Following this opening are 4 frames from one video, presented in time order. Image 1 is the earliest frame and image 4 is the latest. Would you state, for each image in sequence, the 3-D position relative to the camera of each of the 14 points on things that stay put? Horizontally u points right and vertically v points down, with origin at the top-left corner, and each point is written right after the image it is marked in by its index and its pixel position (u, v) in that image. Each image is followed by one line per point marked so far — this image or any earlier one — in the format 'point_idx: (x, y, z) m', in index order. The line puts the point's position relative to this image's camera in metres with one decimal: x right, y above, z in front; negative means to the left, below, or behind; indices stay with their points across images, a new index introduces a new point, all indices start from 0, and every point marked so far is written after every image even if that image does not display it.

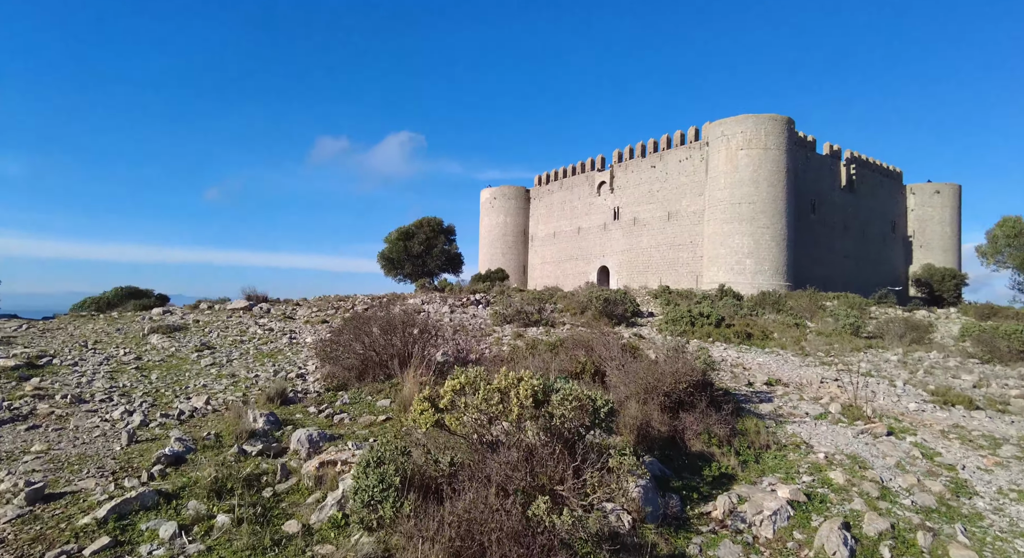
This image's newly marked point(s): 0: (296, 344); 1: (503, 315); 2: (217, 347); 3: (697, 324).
0: (-4.5, -1.3, +13.3) m
1: (-0.2, -0.9, +16.7) m
2: (-5.8, -1.4, +12.8) m
3: (+4.9, -1.2, +17.3) m
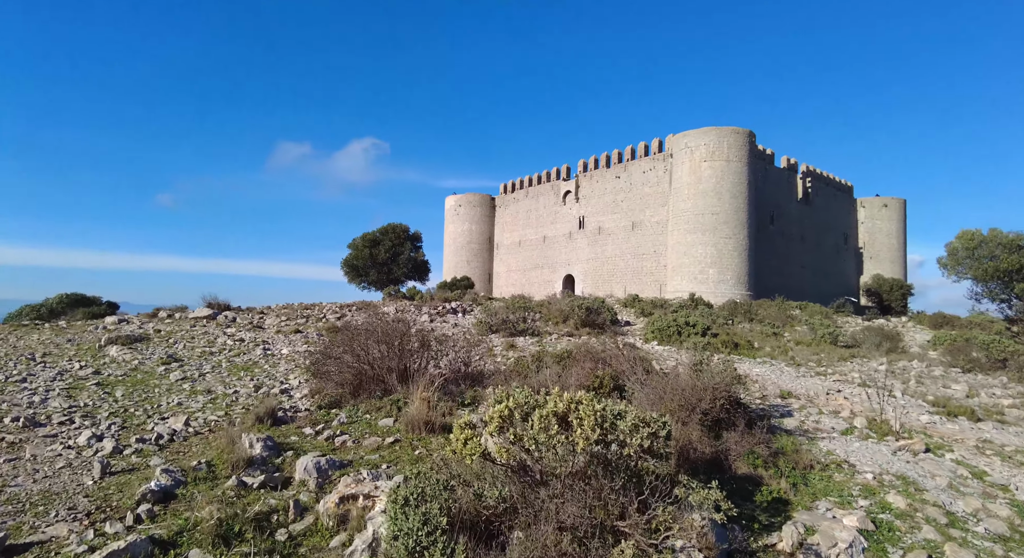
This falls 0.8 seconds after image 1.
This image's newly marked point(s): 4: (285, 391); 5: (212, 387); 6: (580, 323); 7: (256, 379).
0: (-4.7, -1.5, +12.4) m
1: (-0.6, -1.1, +16.1) m
2: (-6.0, -1.5, +11.9) m
3: (+4.5, -1.4, +17.0) m
4: (-3.1, -1.6, +9.0) m
5: (-4.3, -1.6, +9.2) m
6: (+2.0, -1.3, +19.3) m
7: (-4.0, -1.6, +10.0) m
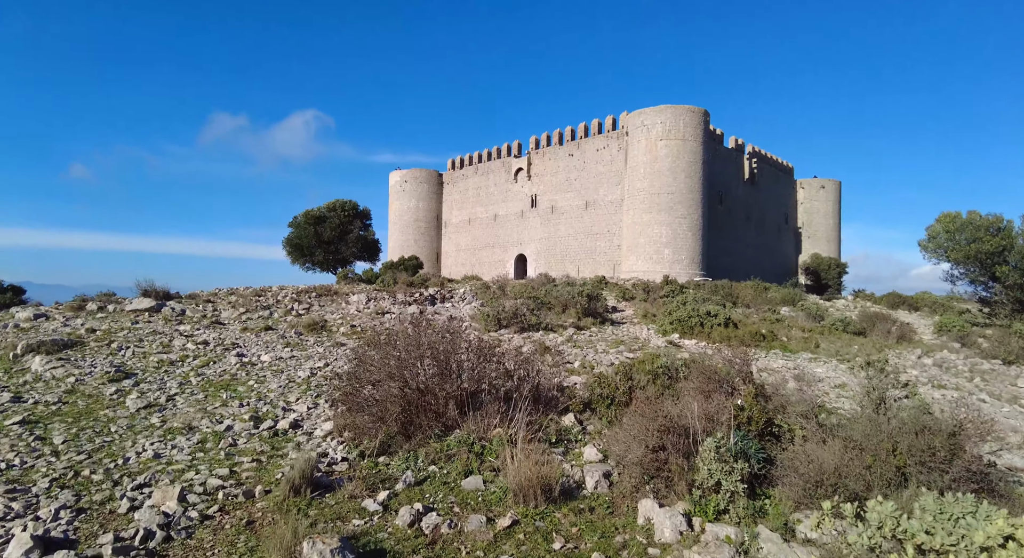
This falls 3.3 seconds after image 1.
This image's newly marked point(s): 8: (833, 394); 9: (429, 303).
0: (-4.1, -1.3, +9.9) m
1: (-0.4, -0.8, +14.0) m
2: (-5.3, -1.4, +9.3) m
3: (+4.6, -1.1, +15.4) m
4: (-2.2, -1.5, +6.8) m
5: (-3.4, -1.5, +6.8) m
6: (+1.9, -0.9, +17.4) m
7: (-3.2, -1.5, +7.7) m
8: (+3.6, -1.3, +7.5) m
9: (-2.4, -0.7, +19.1) m
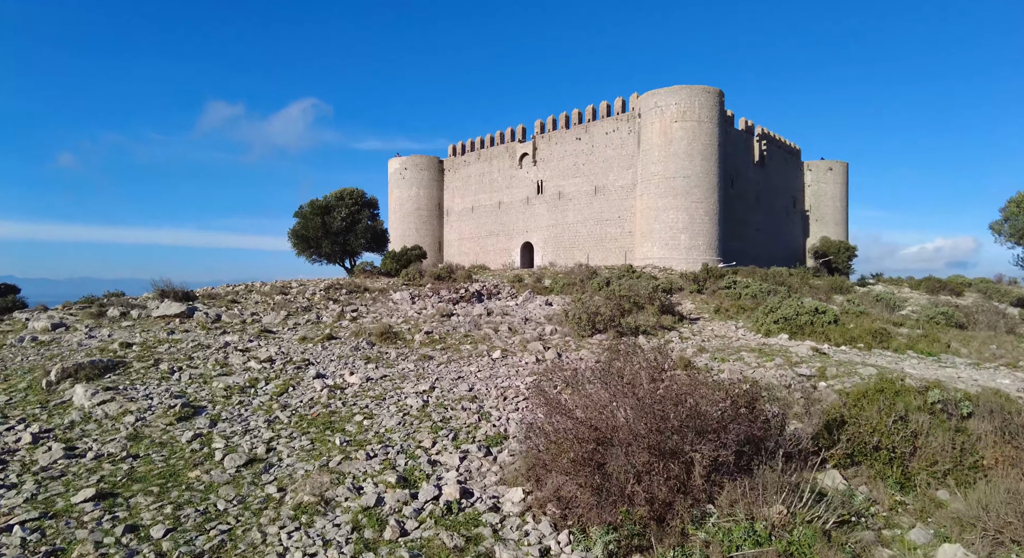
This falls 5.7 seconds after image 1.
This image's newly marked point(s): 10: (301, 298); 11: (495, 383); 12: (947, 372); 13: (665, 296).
0: (-2.2, -1.4, +8.1) m
1: (+1.4, -0.8, +12.2) m
2: (-3.5, -1.5, +7.4) m
3: (+6.4, -0.9, +13.7) m
4: (-0.3, -1.7, +5.0) m
5: (-1.5, -1.7, +5.0) m
6: (+3.6, -0.8, +15.7) m
7: (-1.3, -1.6, +5.8) m
8: (+5.5, -1.3, +5.7) m
9: (-0.7, -0.6, +17.3) m
10: (-6.1, -0.5, +19.7) m
11: (-0.2, -1.4, +8.6) m
12: (+6.3, -1.3, +9.4) m
13: (+4.4, -0.5, +17.9) m
